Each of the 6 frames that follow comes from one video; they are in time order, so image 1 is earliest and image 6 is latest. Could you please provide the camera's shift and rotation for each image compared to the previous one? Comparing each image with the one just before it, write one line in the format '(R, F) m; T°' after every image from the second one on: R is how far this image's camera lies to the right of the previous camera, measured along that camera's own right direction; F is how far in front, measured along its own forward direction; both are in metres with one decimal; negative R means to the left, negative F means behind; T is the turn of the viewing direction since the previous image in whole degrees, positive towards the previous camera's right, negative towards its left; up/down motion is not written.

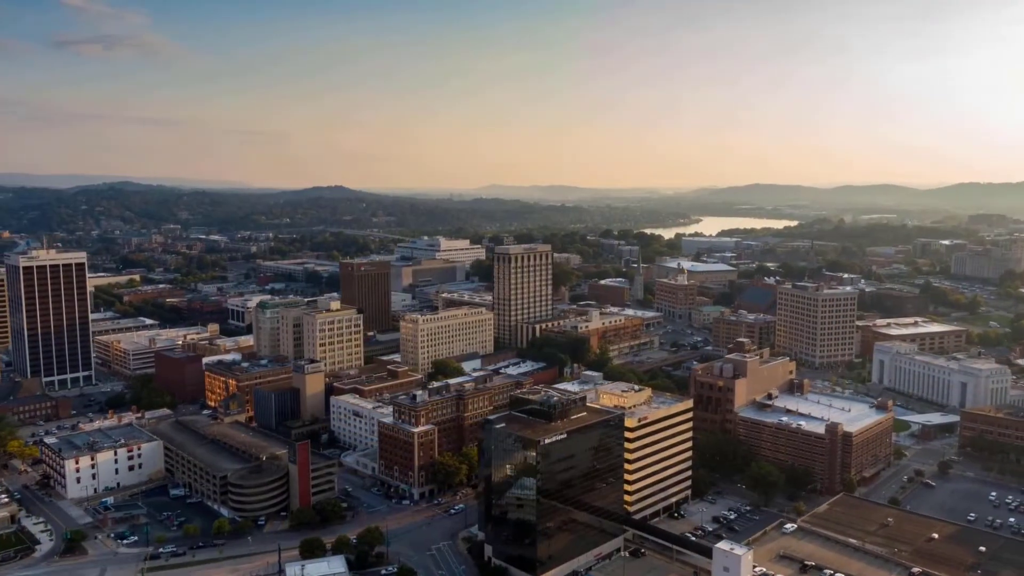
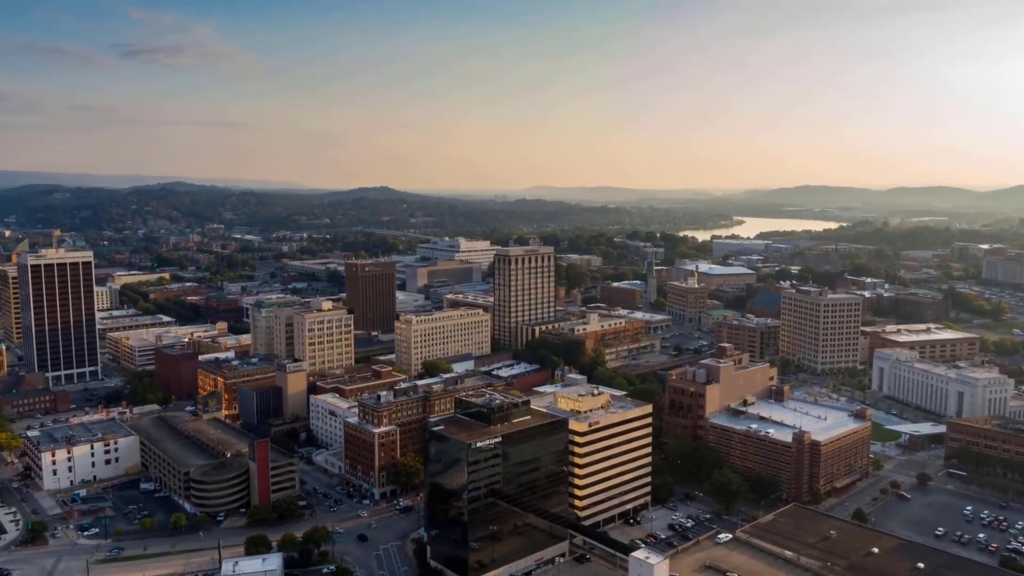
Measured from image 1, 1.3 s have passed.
(+4.5, +0.2) m; -3°
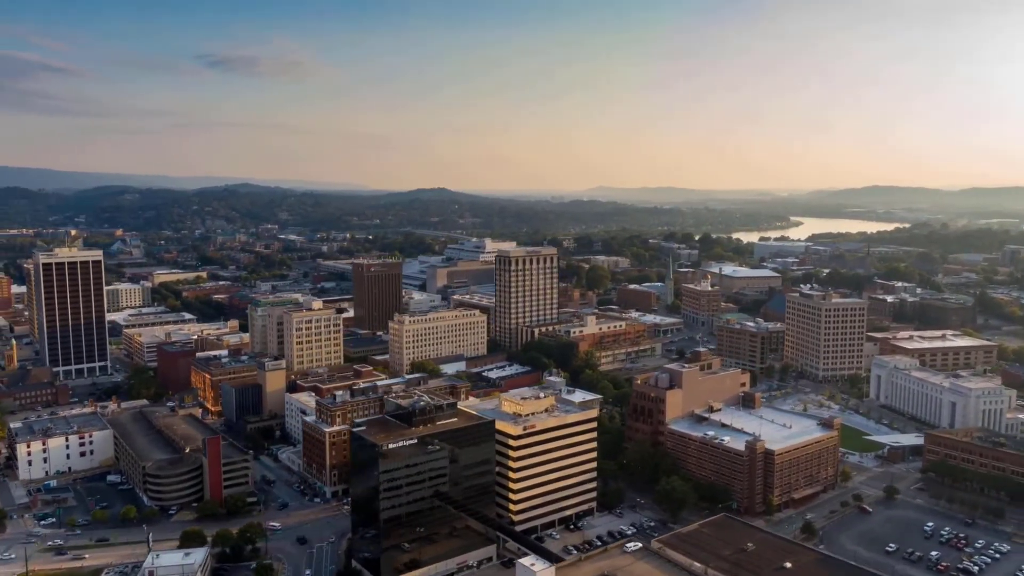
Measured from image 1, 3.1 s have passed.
(+5.8, +0.4) m; -4°
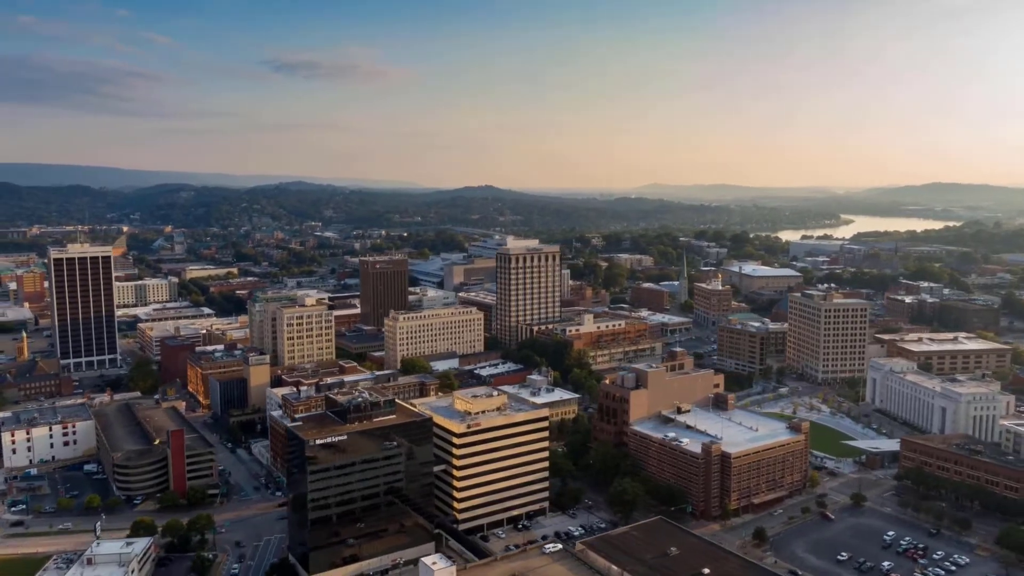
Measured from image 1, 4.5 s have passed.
(+4.9, +0.3) m; -4°
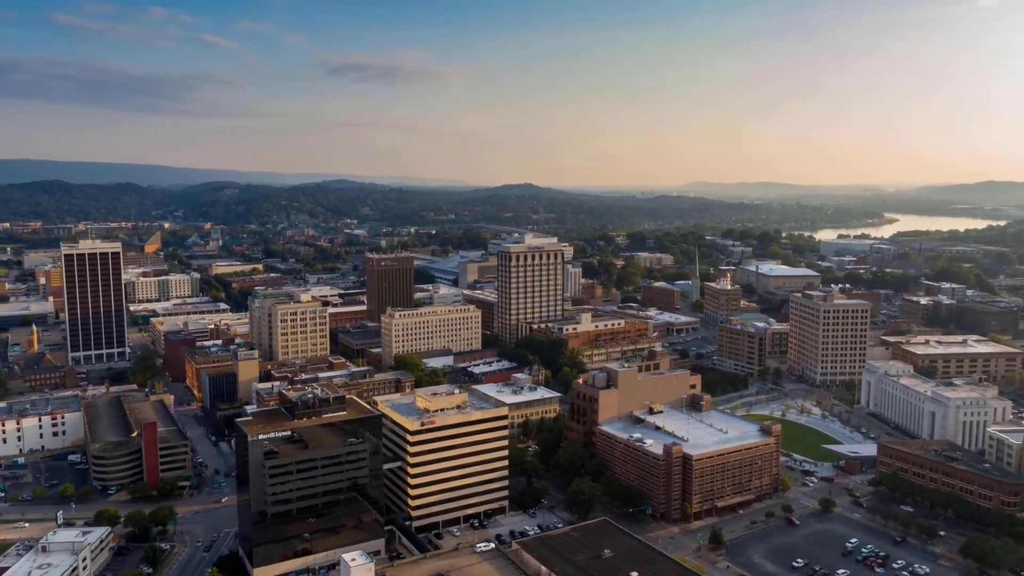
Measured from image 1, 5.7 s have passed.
(+4.0, +0.2) m; -3°
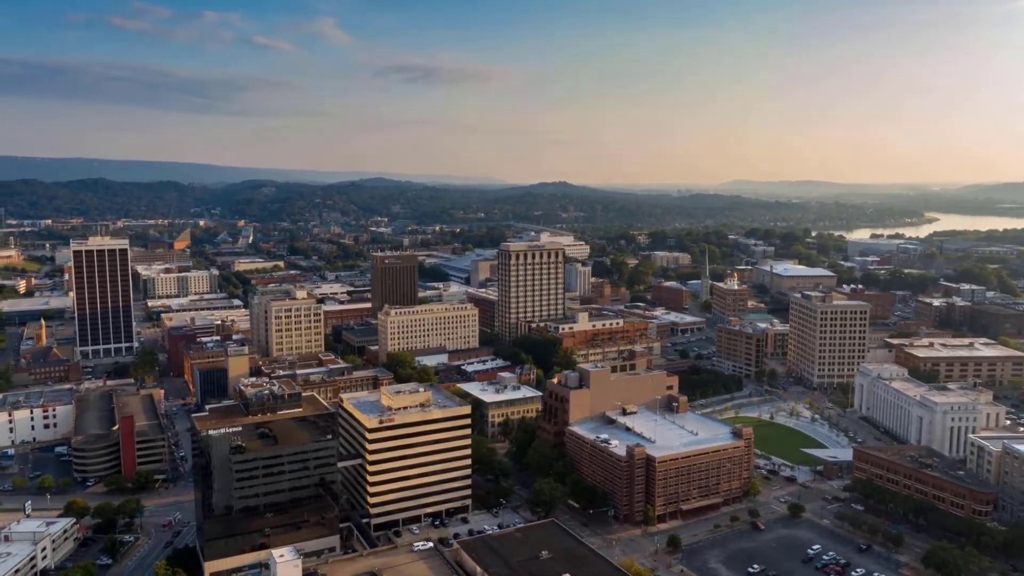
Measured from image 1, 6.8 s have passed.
(+3.6, +0.2) m; -3°
